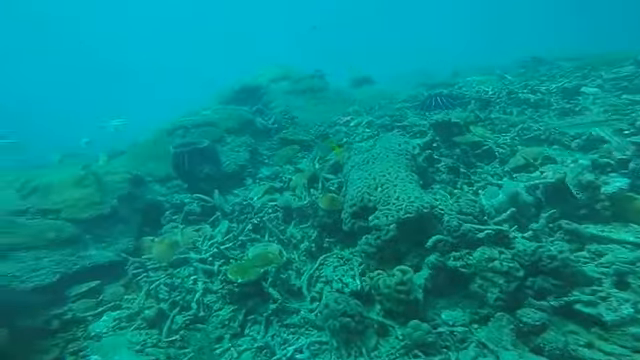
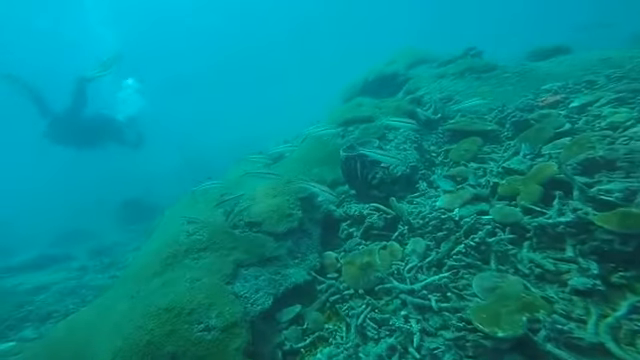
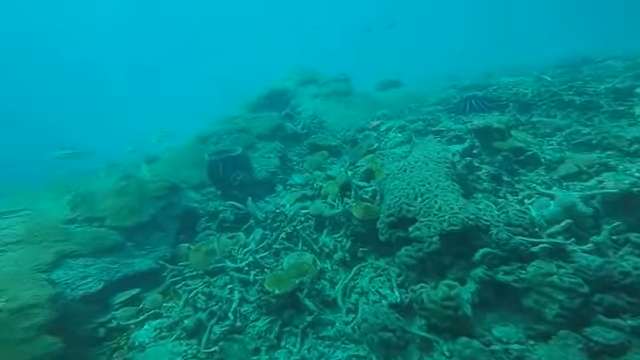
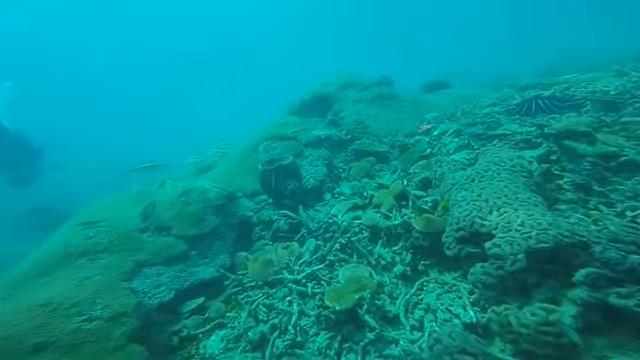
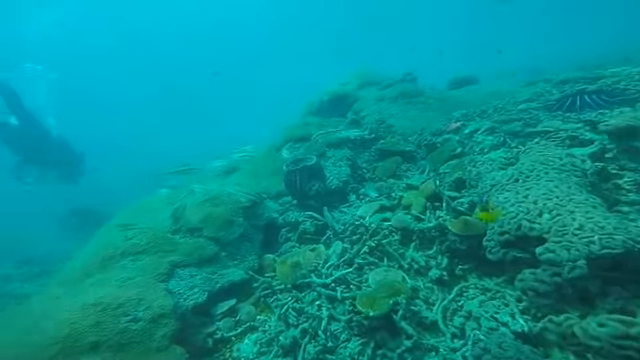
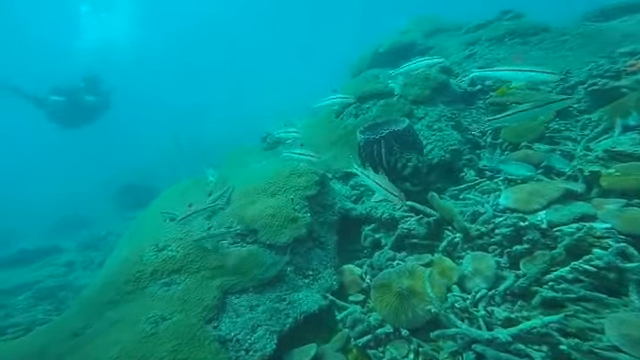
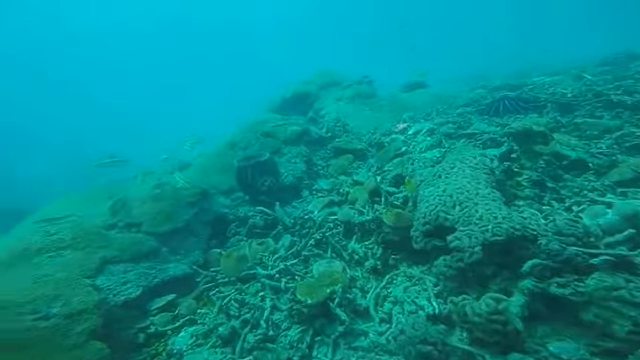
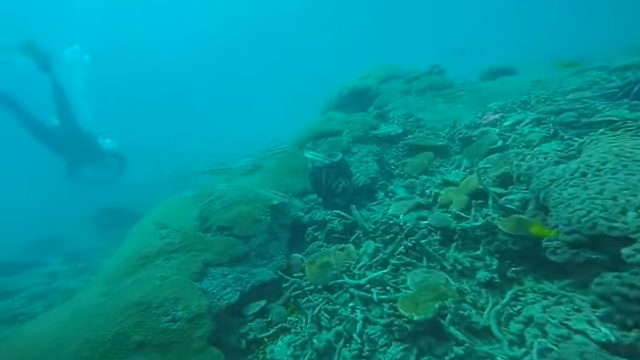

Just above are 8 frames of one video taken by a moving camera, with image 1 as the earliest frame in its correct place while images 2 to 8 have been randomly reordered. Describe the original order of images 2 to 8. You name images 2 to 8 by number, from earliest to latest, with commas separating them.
3, 7, 4, 5, 8, 2, 6
